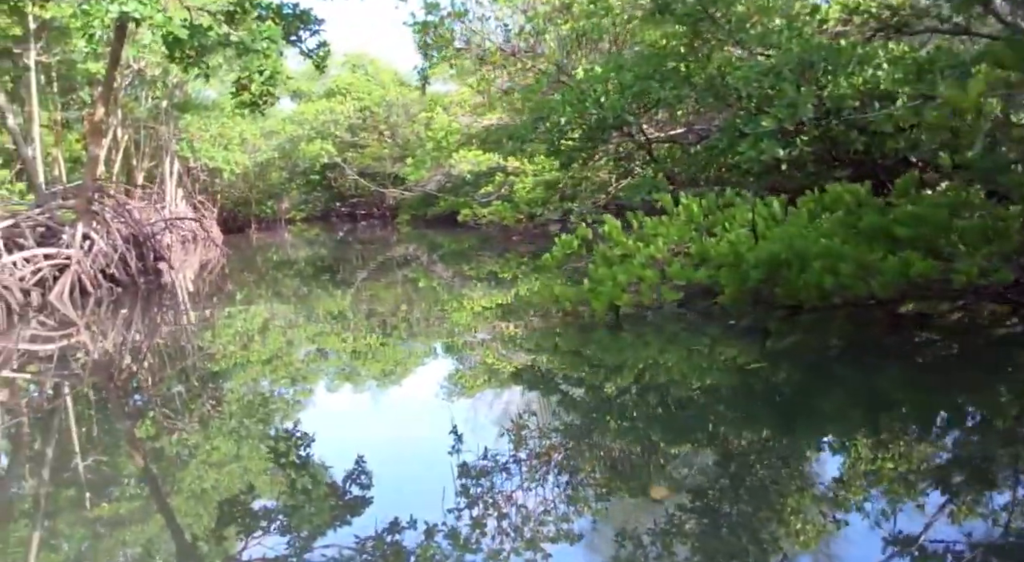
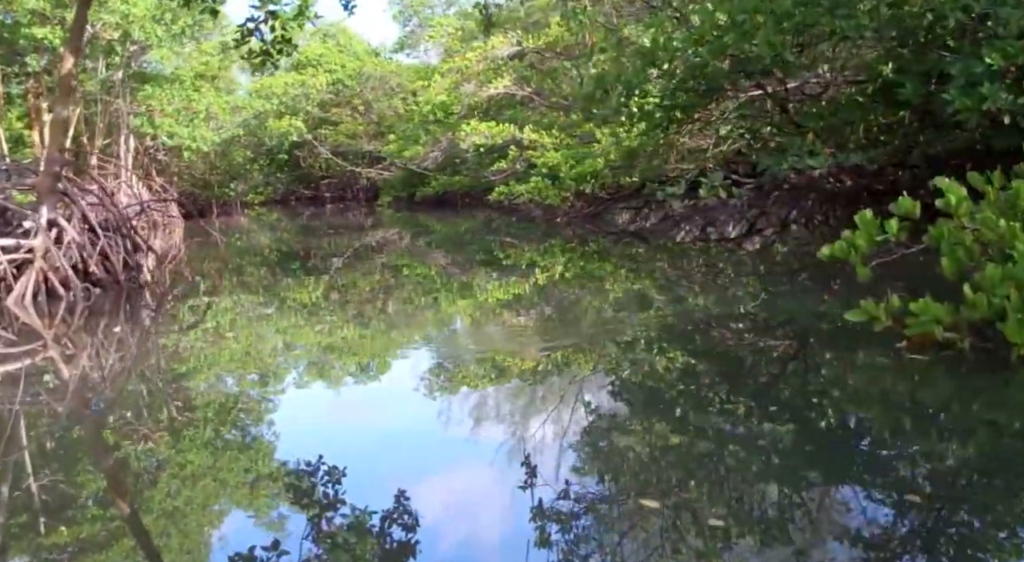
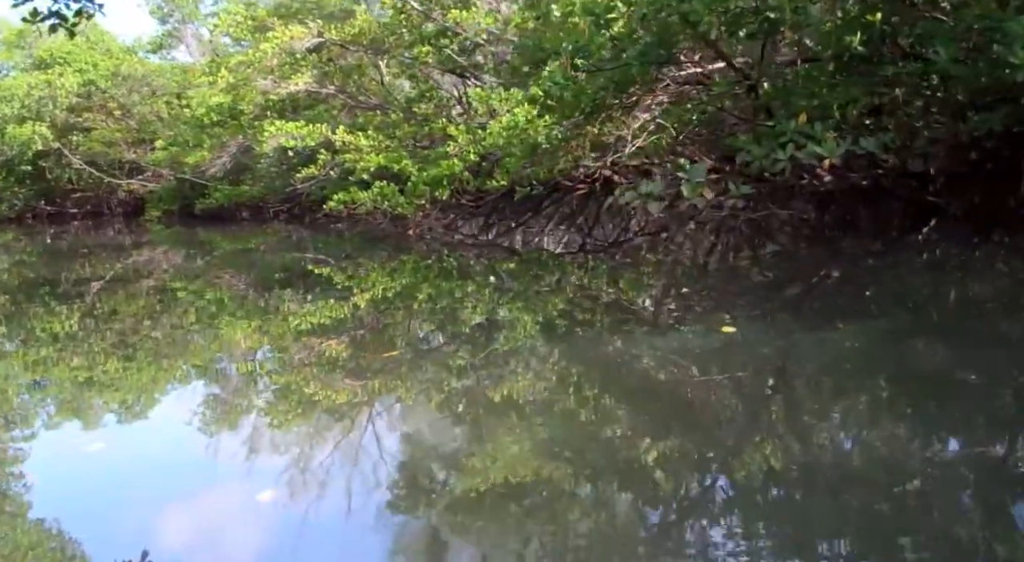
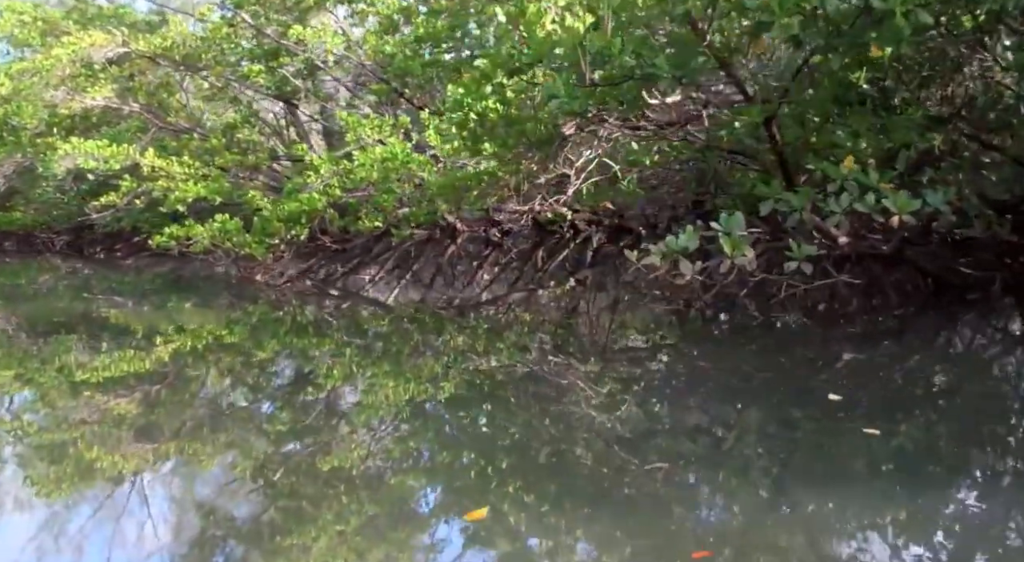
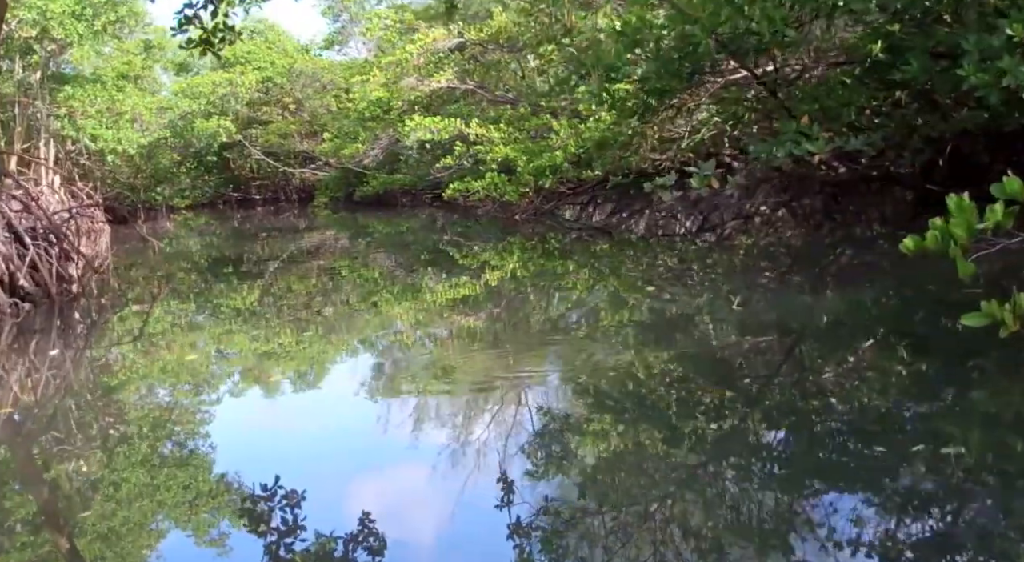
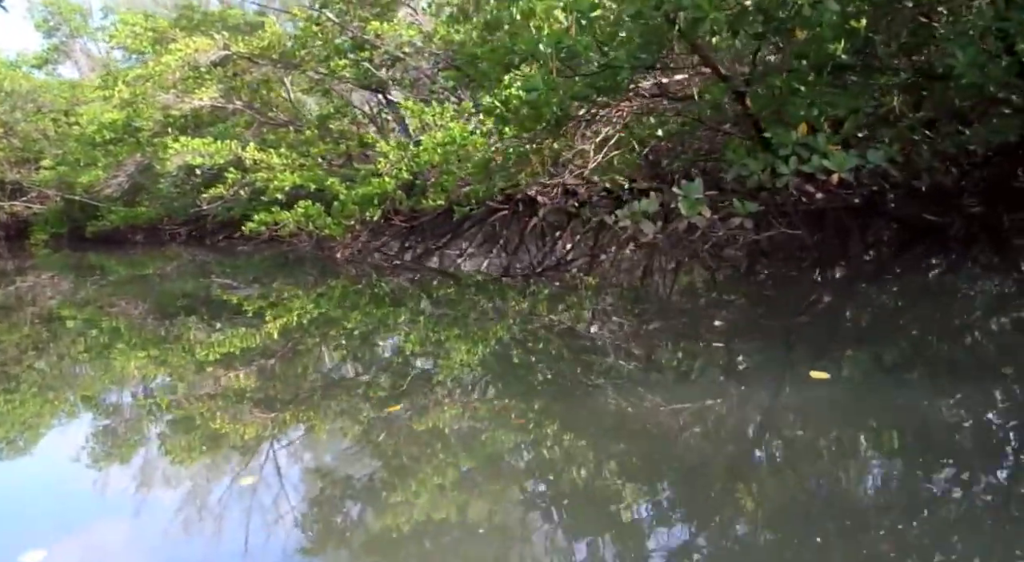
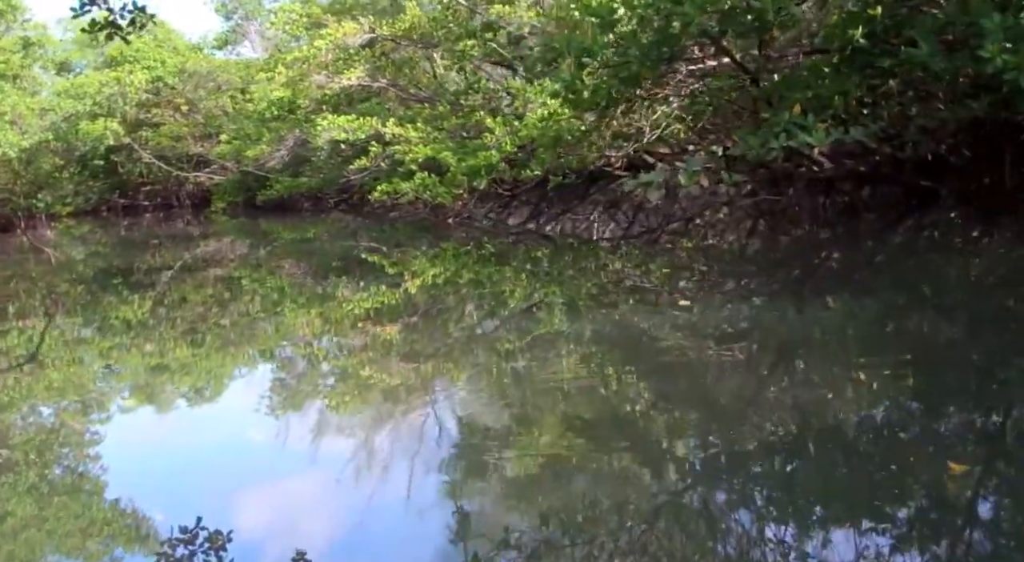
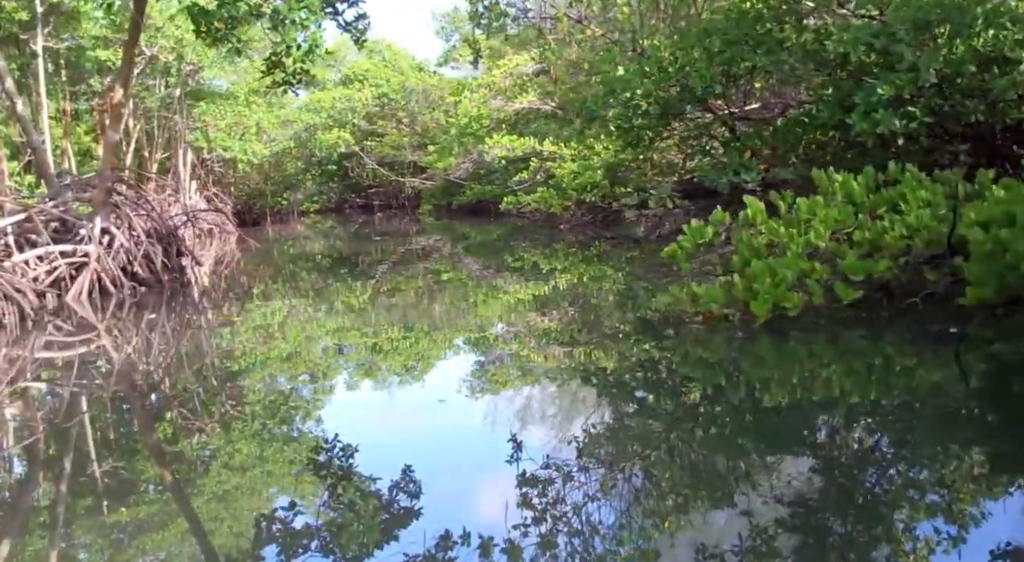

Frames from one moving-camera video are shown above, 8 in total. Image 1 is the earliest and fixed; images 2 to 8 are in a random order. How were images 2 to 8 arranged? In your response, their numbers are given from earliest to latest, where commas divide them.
8, 2, 5, 7, 3, 6, 4
